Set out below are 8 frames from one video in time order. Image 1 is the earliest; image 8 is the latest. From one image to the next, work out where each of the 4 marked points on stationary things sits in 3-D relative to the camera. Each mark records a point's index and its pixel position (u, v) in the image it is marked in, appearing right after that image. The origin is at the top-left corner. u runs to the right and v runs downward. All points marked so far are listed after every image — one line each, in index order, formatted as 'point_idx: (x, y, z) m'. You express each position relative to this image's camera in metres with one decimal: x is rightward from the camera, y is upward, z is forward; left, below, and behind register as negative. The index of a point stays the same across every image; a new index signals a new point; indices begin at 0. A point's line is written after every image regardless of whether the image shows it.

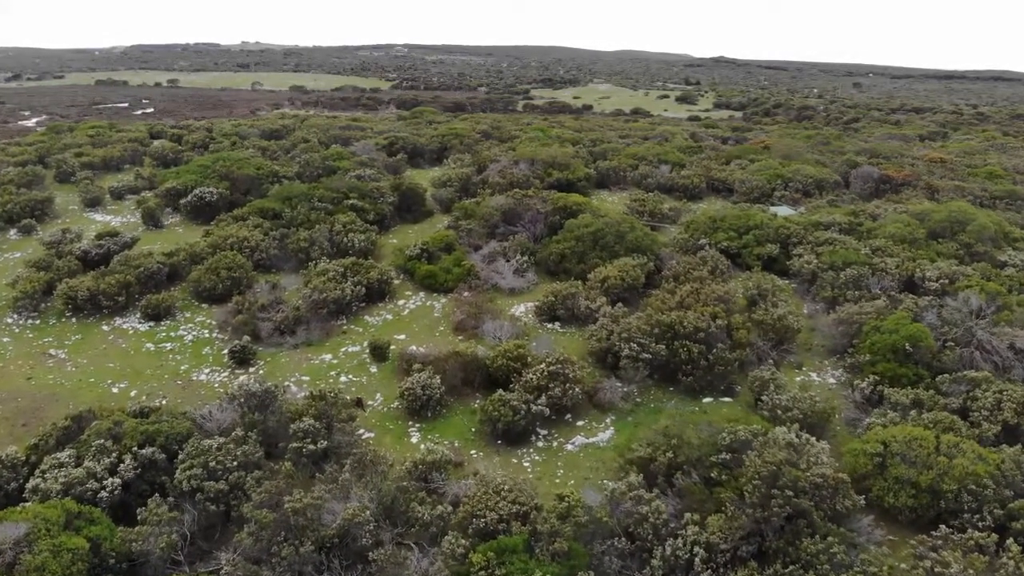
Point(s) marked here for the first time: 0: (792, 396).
0: (+3.4, -1.3, +10.8) m
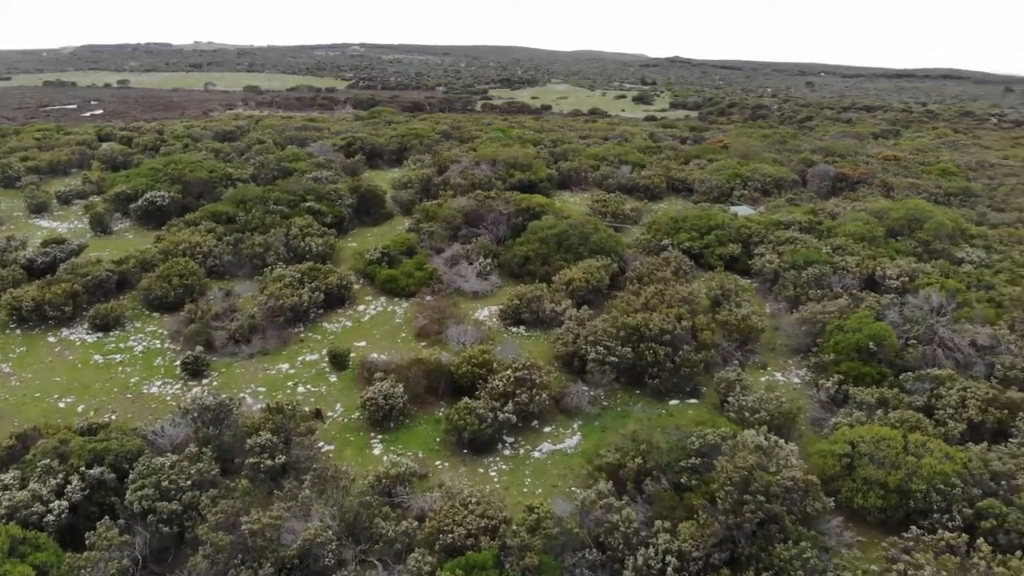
0: (+3.0, -1.3, +10.7) m
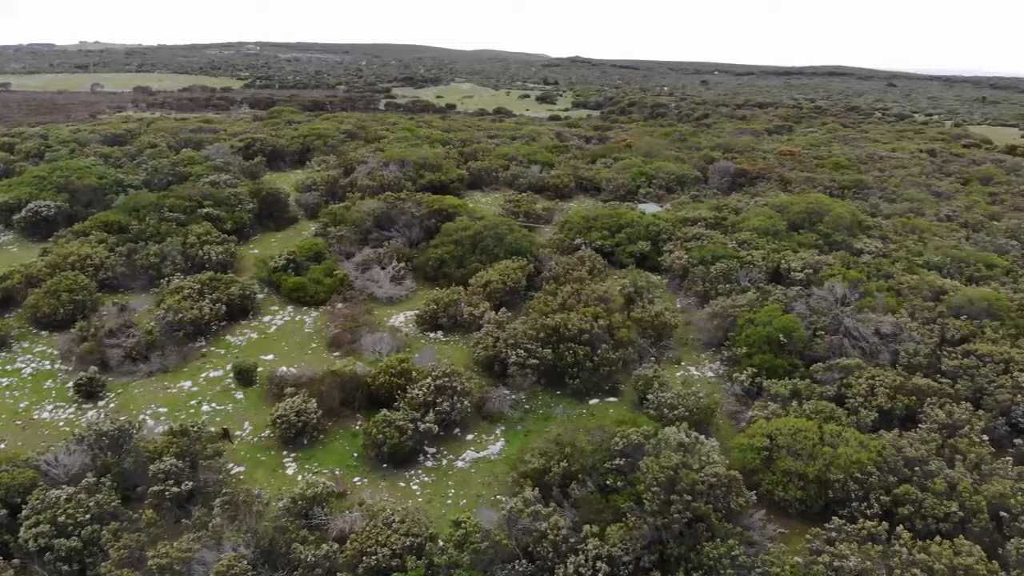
0: (+2.0, -1.3, +10.7) m
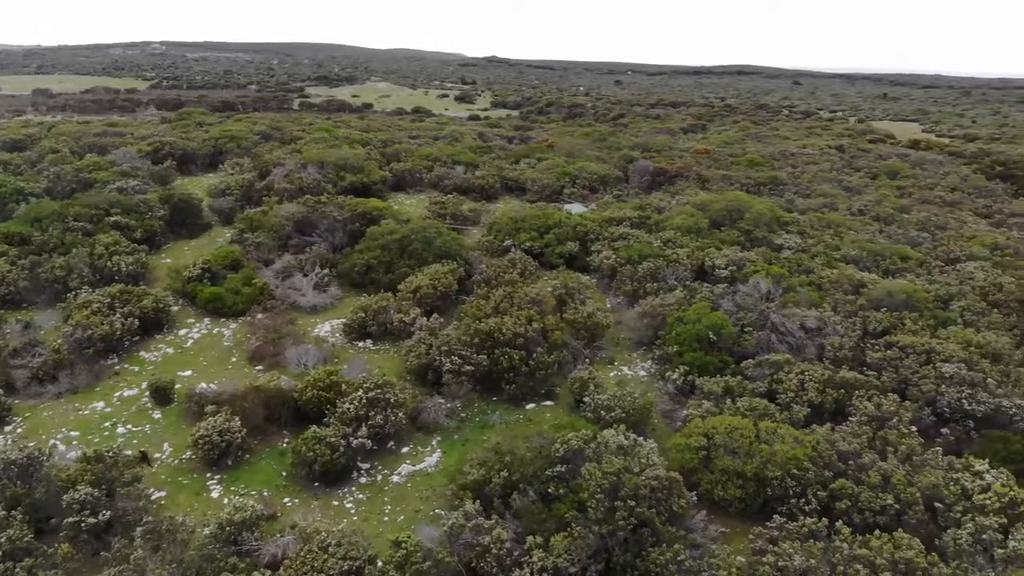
0: (+1.2, -1.3, +10.6) m
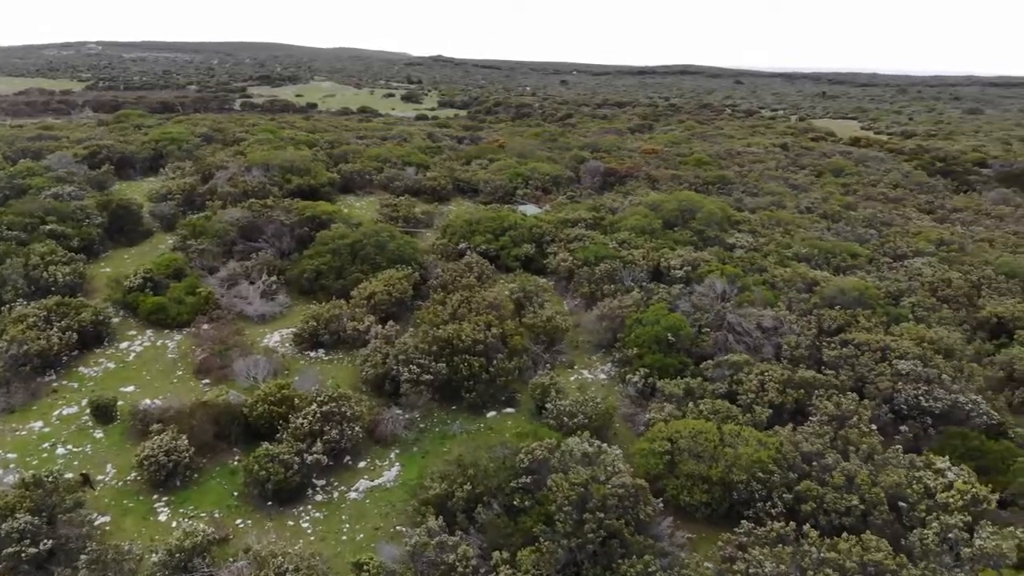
0: (+0.7, -1.3, +10.4) m
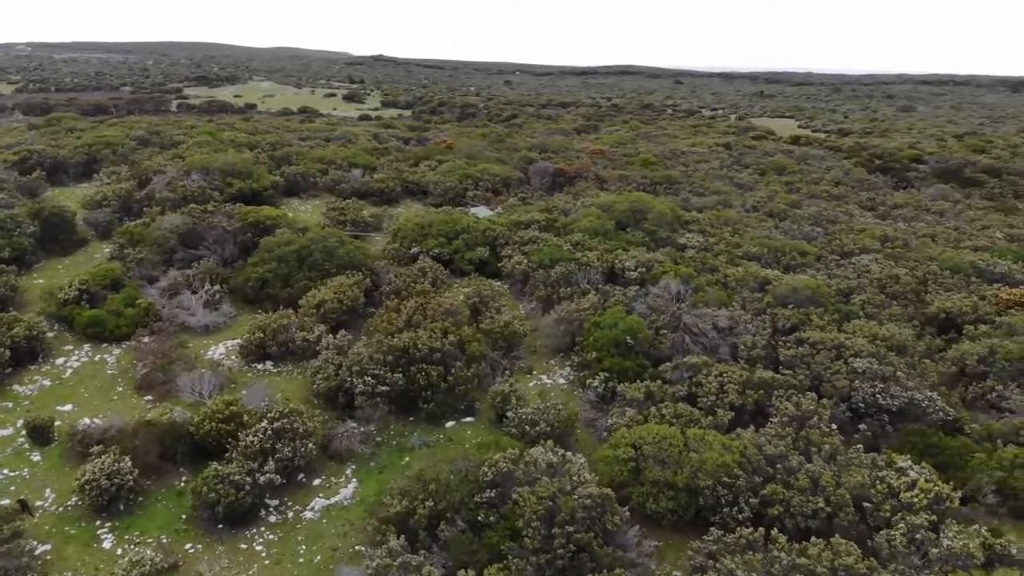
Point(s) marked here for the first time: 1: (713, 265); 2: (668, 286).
0: (+0.3, -1.4, +10.2) m
1: (+3.6, +0.4, +15.7) m
2: (+2.5, 0.0, +14.2) m
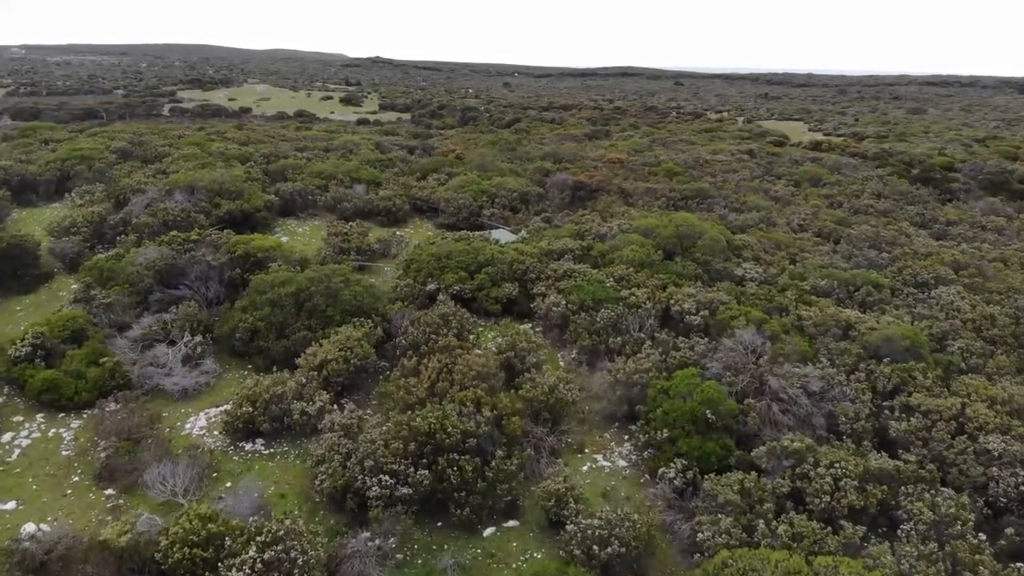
0: (+0.8, -2.1, +7.9) m
1: (+4.1, -0.3, +13.4) m
2: (+3.1, -0.6, +11.9) m
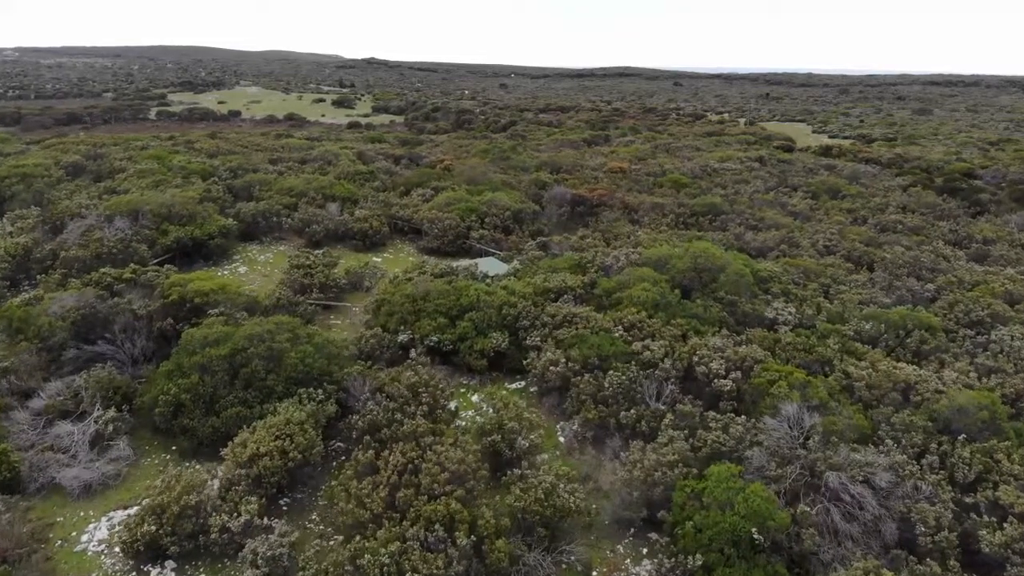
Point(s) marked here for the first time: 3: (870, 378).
0: (+0.7, -2.7, +5.7) m
1: (+4.0, -0.9, +11.2) m
2: (+2.9, -1.3, +9.7) m
3: (+4.4, -1.1, +10.8) m
